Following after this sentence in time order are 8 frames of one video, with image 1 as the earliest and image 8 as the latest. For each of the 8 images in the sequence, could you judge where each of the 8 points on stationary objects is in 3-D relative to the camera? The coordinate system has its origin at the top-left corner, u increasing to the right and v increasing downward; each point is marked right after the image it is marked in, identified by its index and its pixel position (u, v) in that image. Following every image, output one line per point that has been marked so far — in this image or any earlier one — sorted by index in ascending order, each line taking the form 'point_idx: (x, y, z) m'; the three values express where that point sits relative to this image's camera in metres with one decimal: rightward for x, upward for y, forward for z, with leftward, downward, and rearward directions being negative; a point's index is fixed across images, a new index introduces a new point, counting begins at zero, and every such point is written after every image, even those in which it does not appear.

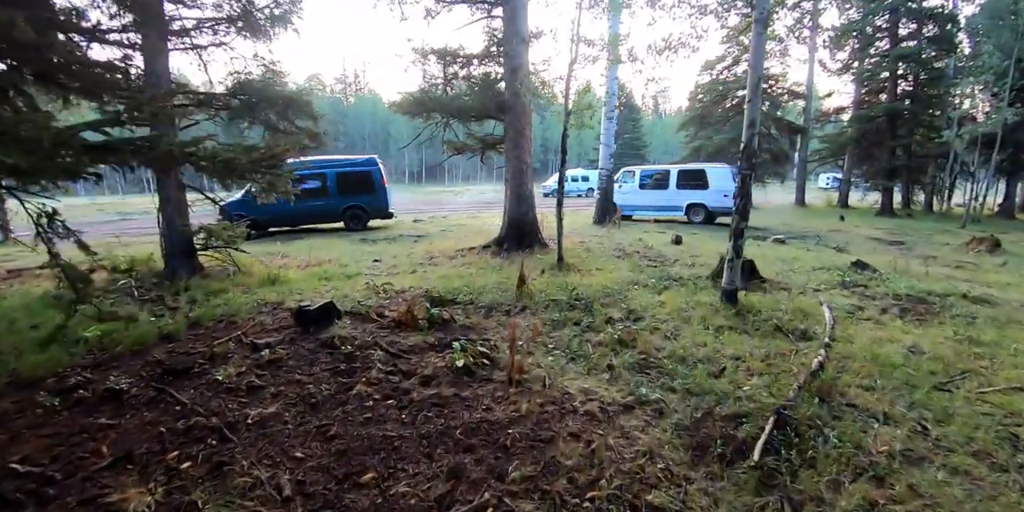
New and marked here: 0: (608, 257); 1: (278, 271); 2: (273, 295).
0: (+1.7, -0.1, +9.7) m
1: (-3.4, -0.2, +8.2) m
2: (-2.8, -0.4, +6.5) m
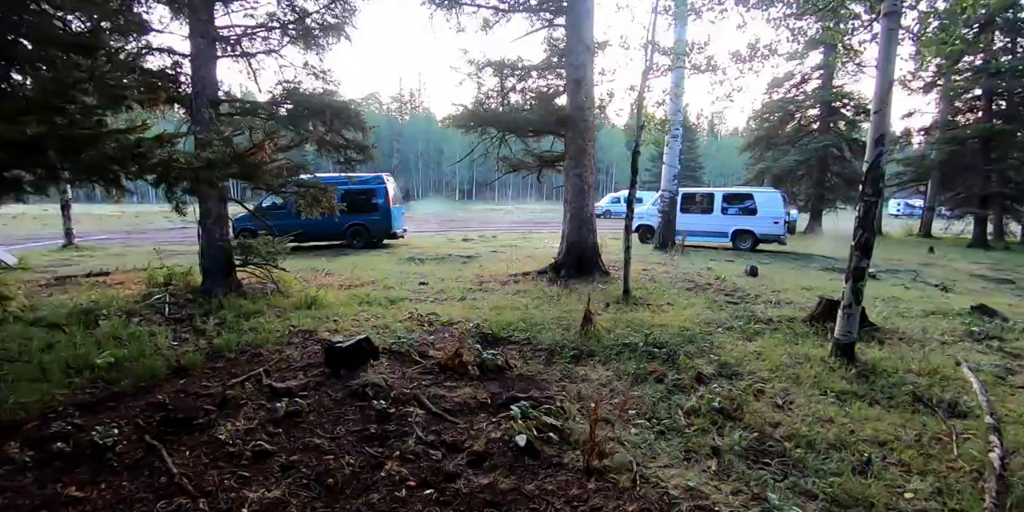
0: (+2.6, -0.5, +8.6) m
1: (-2.6, -0.5, +7.6) m
2: (-2.1, -0.7, +5.8) m
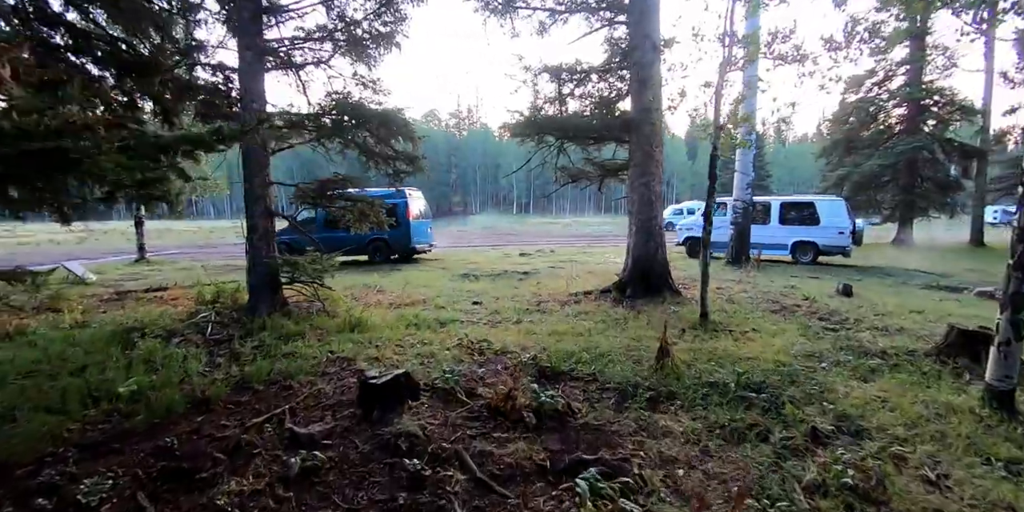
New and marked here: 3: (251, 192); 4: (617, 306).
0: (+3.4, -0.8, +7.6) m
1: (-1.8, -0.7, +7.1) m
2: (-1.5, -0.9, +5.3) m
3: (-3.2, +0.8, +6.8) m
4: (+1.5, -0.7, +7.6) m
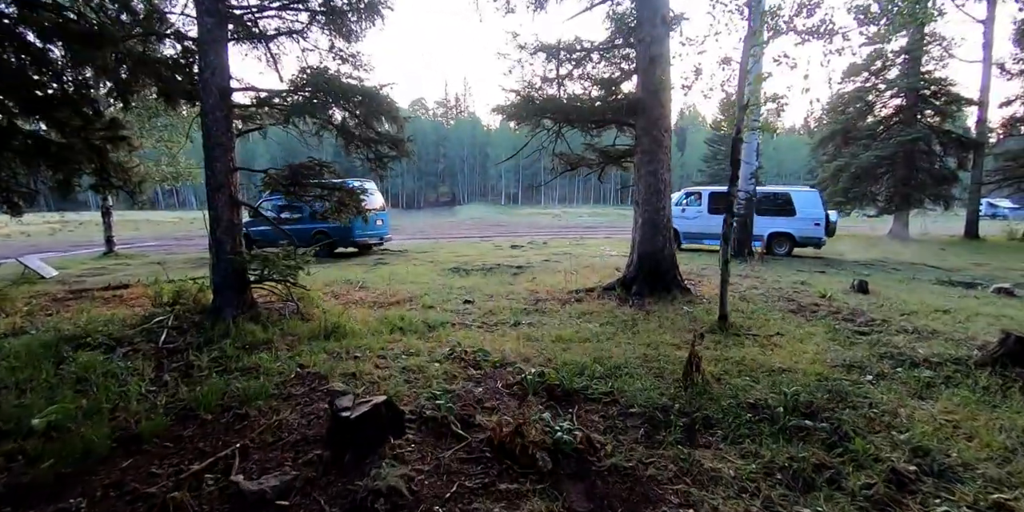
0: (+3.4, -0.7, +7.0) m
1: (-1.9, -0.7, +6.4) m
2: (-1.5, -0.8, +4.6) m
3: (-3.2, +0.8, +5.9) m
4: (+1.4, -0.6, +6.9) m
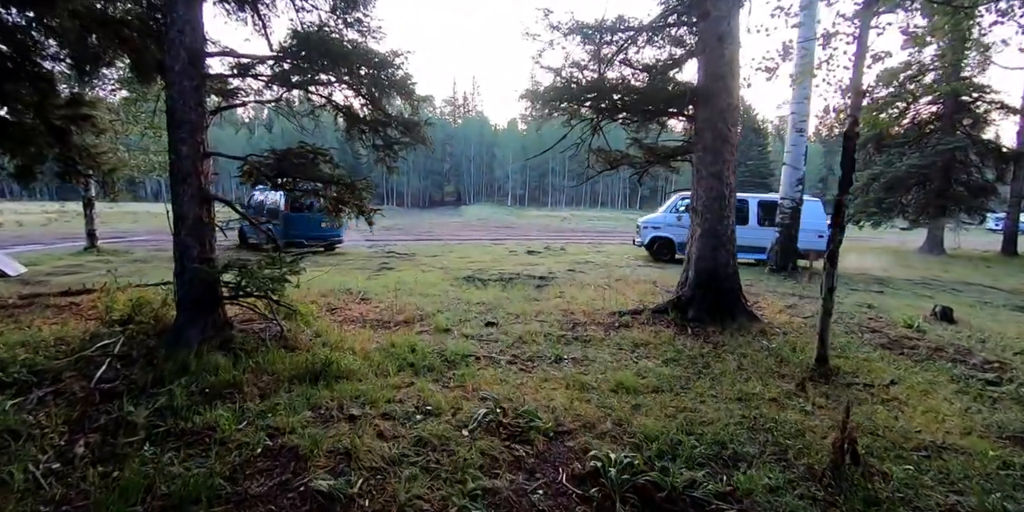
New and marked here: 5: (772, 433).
0: (+3.7, -1.0, +5.7) m
1: (-1.5, -0.8, +5.1) m
2: (-1.2, -0.9, +3.3) m
3: (-2.8, +0.8, +4.7) m
4: (+1.8, -0.8, +5.6) m
5: (+1.6, -1.0, +3.4) m
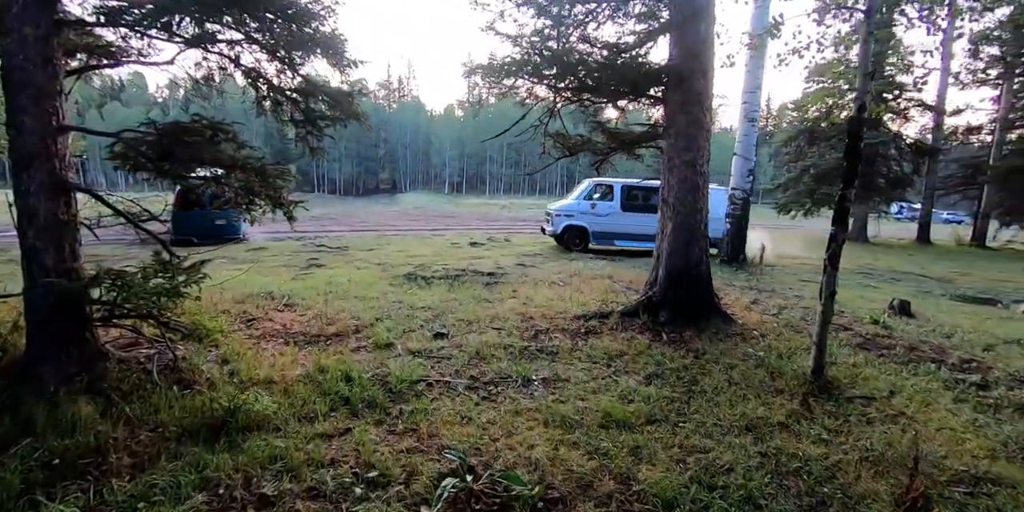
0: (+3.3, -0.9, +5.3) m
1: (-1.8, -0.8, +4.1) m
2: (-1.3, -1.0, +2.3) m
3: (-3.1, +0.7, +3.5) m
4: (+1.4, -0.8, +5.0) m
5: (+1.4, -1.1, +2.8) m
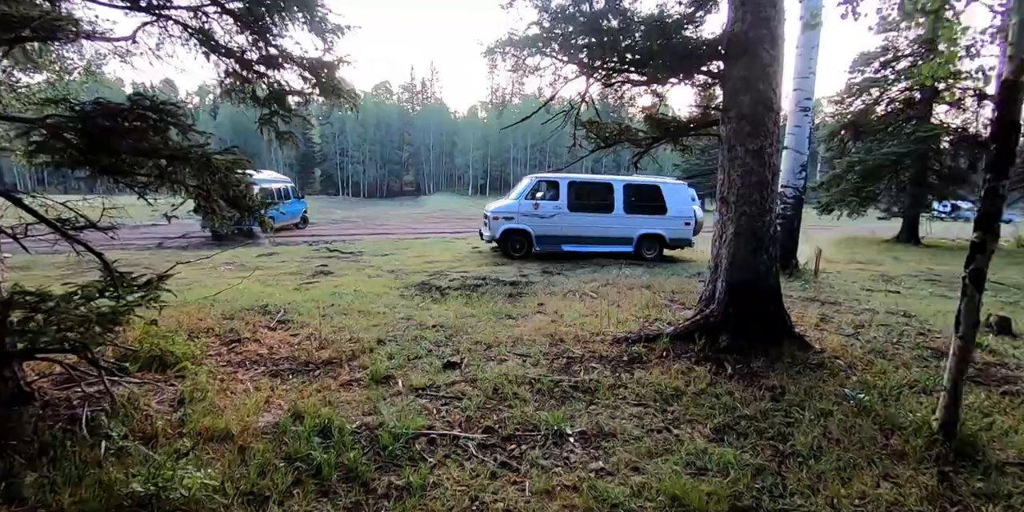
0: (+3.5, -1.0, +4.2) m
1: (-1.7, -0.9, +3.2) m
2: (-1.2, -1.1, +1.4) m
3: (-2.9, +0.6, +2.7) m
4: (+1.6, -0.9, +4.0) m
5: (+1.5, -1.2, +1.8) m
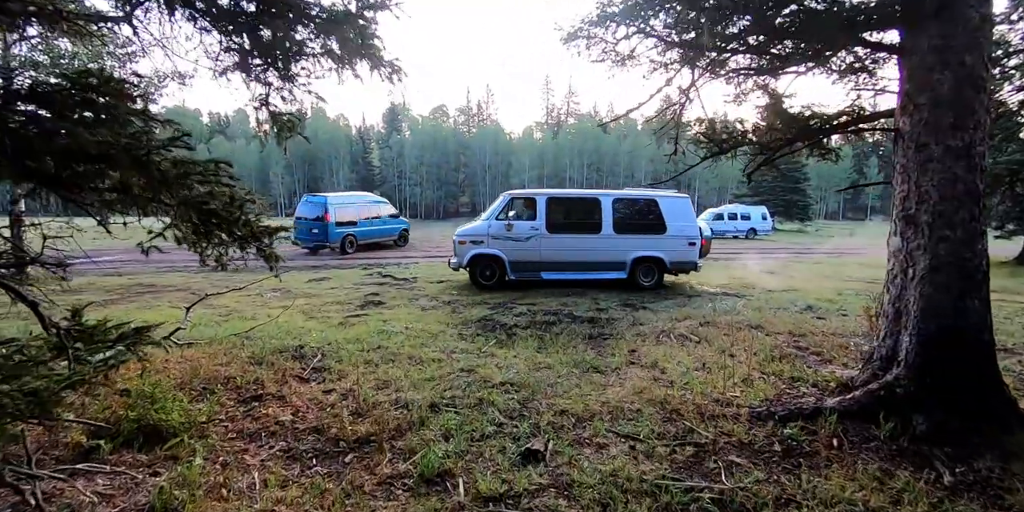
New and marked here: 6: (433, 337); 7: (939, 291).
0: (+4.1, -1.3, +2.6) m
1: (-1.2, -1.1, +2.1) m
2: (-0.9, -1.2, +0.3) m
3: (-2.5, +0.4, +1.8) m
4: (+2.1, -1.1, +2.6) m
5: (+1.8, -1.3, +0.4) m
6: (-0.8, -0.9, +5.7) m
7: (+2.5, -0.2, +3.3) m
